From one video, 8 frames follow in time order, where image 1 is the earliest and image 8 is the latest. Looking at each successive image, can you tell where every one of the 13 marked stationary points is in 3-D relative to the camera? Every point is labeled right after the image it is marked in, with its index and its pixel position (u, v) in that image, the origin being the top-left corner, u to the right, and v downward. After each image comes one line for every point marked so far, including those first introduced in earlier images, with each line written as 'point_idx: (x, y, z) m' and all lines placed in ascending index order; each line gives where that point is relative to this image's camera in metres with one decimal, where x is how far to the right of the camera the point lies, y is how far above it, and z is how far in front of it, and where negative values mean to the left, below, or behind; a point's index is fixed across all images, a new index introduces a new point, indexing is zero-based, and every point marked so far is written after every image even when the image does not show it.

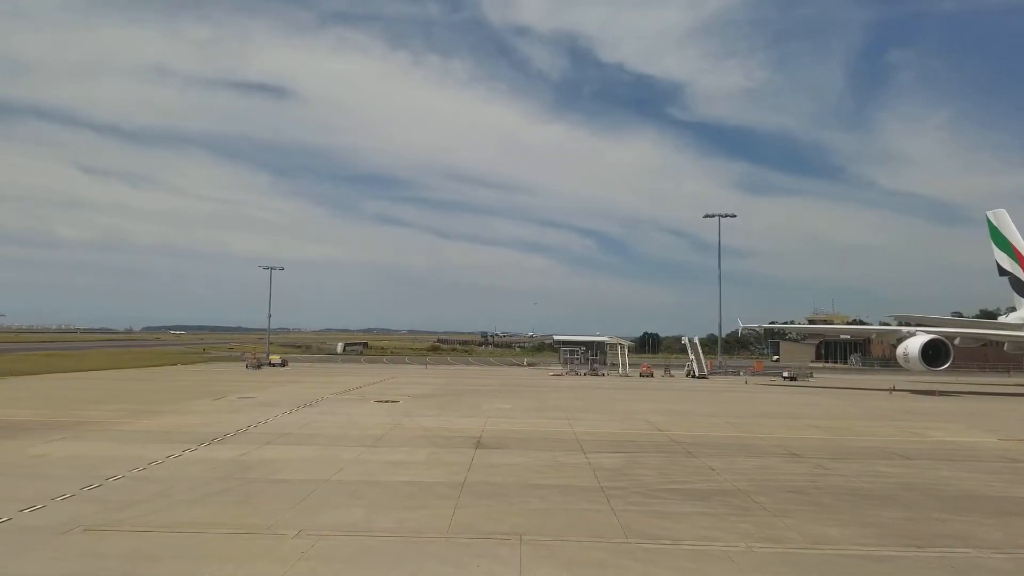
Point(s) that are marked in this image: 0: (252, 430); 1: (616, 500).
0: (-8.1, -4.4, +19.0) m
1: (+2.1, -4.2, +12.1) m
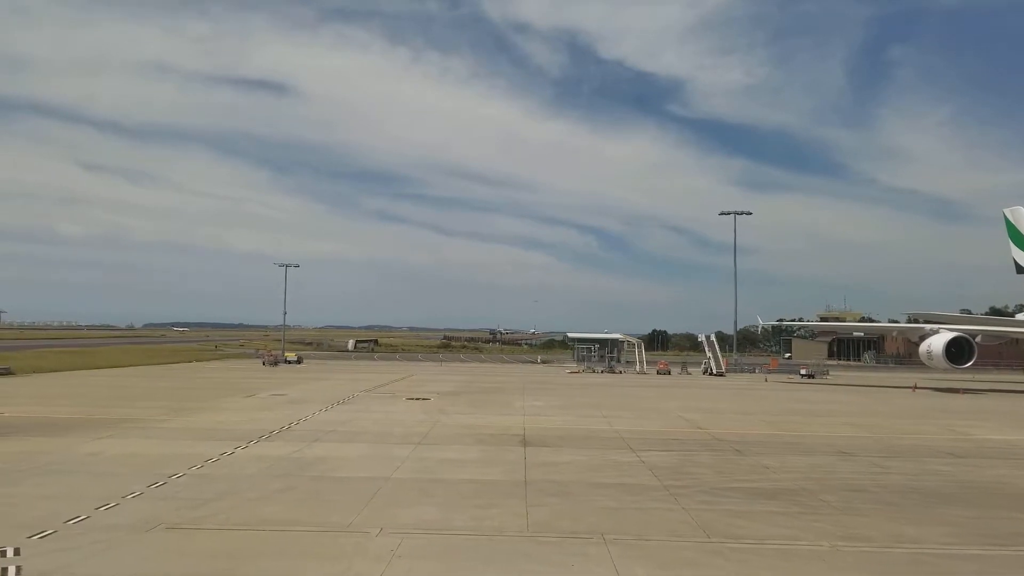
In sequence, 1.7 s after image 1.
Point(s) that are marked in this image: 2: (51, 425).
0: (-6.7, -4.3, +19.0) m
1: (+3.5, -4.2, +12.1) m
2: (-14.1, -4.2, +18.8) m
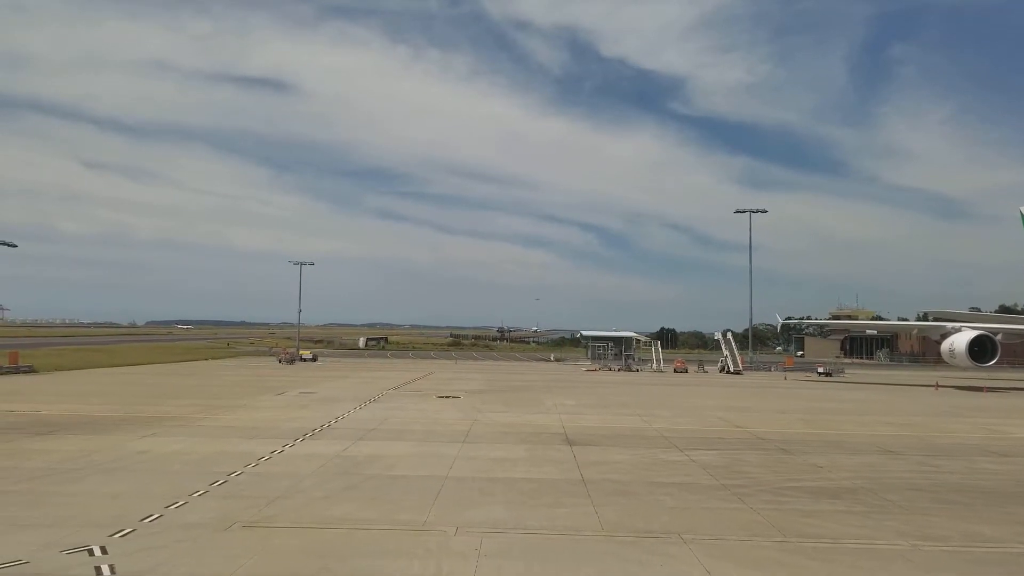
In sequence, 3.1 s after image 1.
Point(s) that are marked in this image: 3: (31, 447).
0: (-5.4, -4.3, +19.0) m
1: (+4.7, -4.2, +12.0) m
2: (-12.9, -4.2, +18.8) m
3: (-12.3, -4.1, +15.7) m
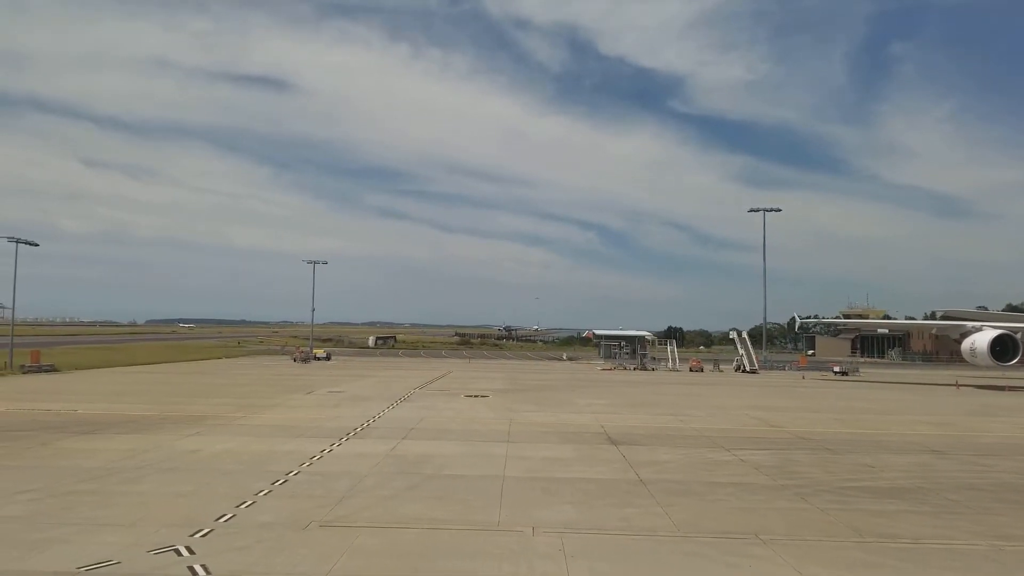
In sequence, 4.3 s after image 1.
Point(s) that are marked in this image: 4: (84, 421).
0: (-4.2, -4.3, +19.0) m
1: (+5.9, -4.2, +12.0) m
2: (-11.6, -4.1, +18.8) m
3: (-11.0, -4.0, +15.7) m
4: (-13.4, -4.1, +19.2) m
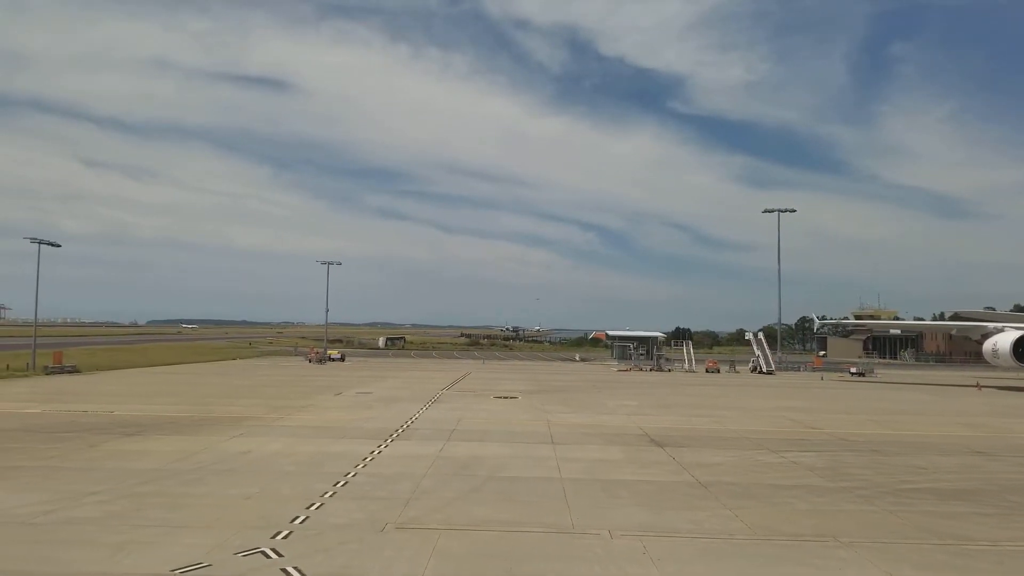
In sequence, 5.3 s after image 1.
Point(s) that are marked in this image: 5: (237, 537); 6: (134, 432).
0: (-3.0, -4.3, +19.0) m
1: (+7.2, -4.2, +12.0) m
2: (-10.4, -4.2, +18.8) m
3: (-9.8, -4.1, +15.7) m
4: (-12.1, -4.2, +19.2) m
5: (-4.2, -3.8, +9.4) m
6: (-10.8, -4.1, +17.6) m
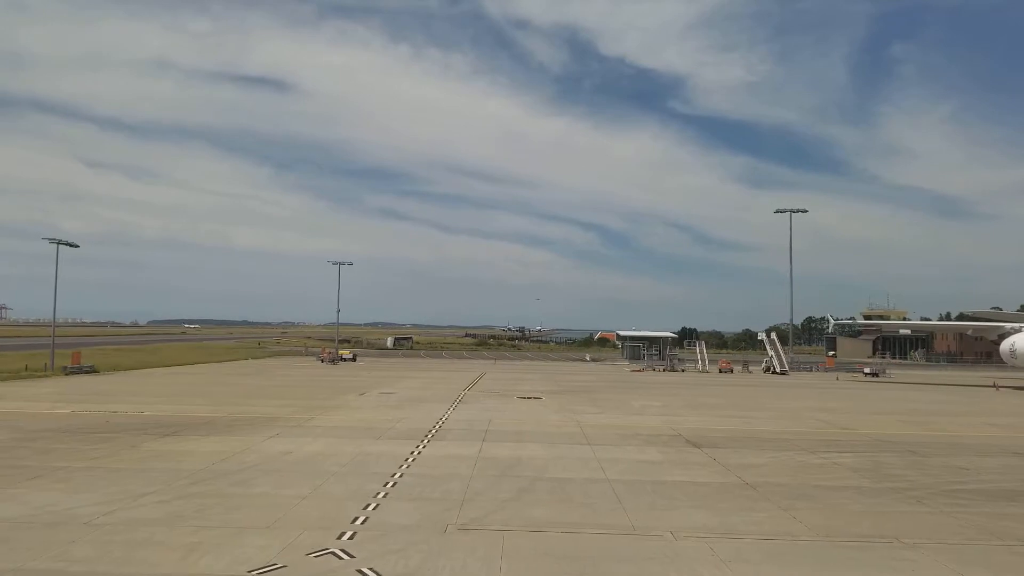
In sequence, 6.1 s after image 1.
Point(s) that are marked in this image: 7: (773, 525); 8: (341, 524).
0: (-1.9, -4.3, +19.0) m
1: (+8.2, -4.2, +12.0) m
2: (-9.3, -4.2, +18.8) m
3: (-8.8, -4.1, +15.7) m
4: (-11.1, -4.2, +19.2) m
5: (-3.2, -3.8, +9.4) m
6: (-9.8, -4.2, +17.6) m
7: (+4.4, -4.0, +10.4) m
8: (-2.9, -3.9, +10.1) m
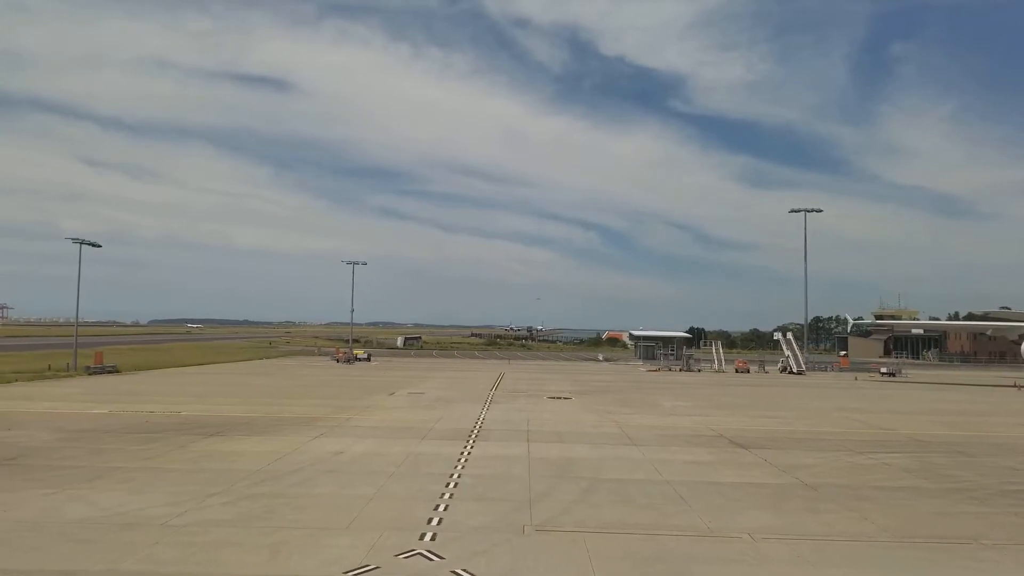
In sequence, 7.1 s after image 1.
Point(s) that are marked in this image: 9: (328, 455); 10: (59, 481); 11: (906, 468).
0: (-0.7, -4.3, +19.0) m
1: (+9.5, -4.2, +12.0) m
2: (-8.1, -4.2, +18.8) m
3: (-7.5, -4.1, +15.7) m
4: (-9.8, -4.2, +19.2) m
5: (-2.0, -3.9, +9.4) m
6: (-8.6, -4.2, +17.6) m
7: (+5.7, -4.0, +10.4) m
8: (-1.6, -3.9, +10.1) m
9: (-4.6, -4.1, +14.9) m
10: (-9.3, -4.0, +12.6) m
11: (+9.6, -4.4, +14.9) m
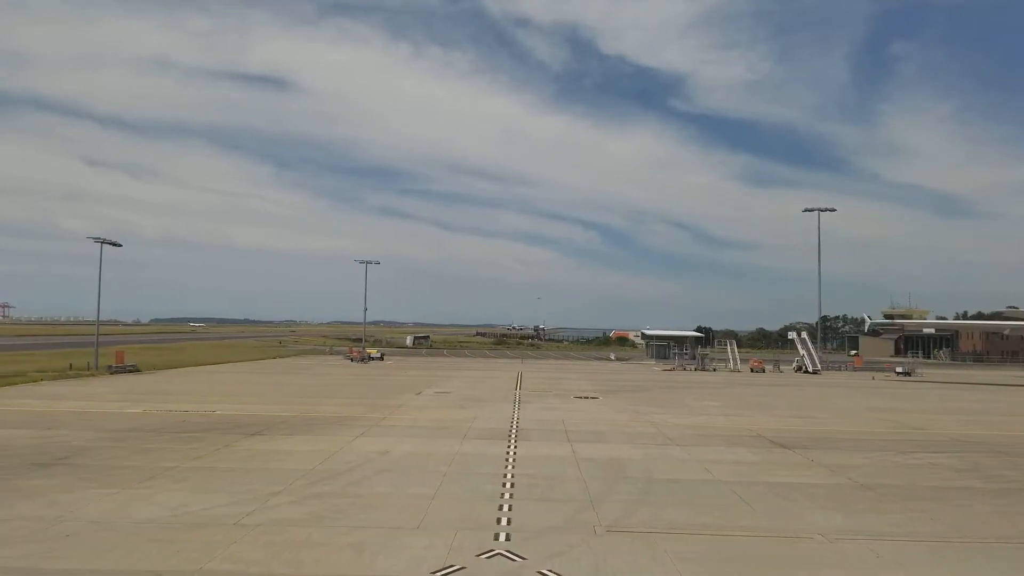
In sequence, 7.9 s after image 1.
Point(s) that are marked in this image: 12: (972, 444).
0: (+0.5, -4.3, +19.0) m
1: (+10.6, -4.2, +12.0) m
2: (-6.9, -4.2, +18.9) m
3: (-6.3, -4.1, +15.7) m
4: (-8.7, -4.2, +19.2) m
5: (-0.8, -3.9, +9.4) m
6: (-7.4, -4.2, +17.6) m
7: (+6.8, -4.0, +10.4) m
8: (-0.4, -3.9, +10.1) m
9: (-3.4, -4.1, +14.9) m
10: (-8.1, -4.0, +12.6) m
11: (+10.8, -4.4, +14.9) m
12: (+13.3, -4.5, +17.7) m
